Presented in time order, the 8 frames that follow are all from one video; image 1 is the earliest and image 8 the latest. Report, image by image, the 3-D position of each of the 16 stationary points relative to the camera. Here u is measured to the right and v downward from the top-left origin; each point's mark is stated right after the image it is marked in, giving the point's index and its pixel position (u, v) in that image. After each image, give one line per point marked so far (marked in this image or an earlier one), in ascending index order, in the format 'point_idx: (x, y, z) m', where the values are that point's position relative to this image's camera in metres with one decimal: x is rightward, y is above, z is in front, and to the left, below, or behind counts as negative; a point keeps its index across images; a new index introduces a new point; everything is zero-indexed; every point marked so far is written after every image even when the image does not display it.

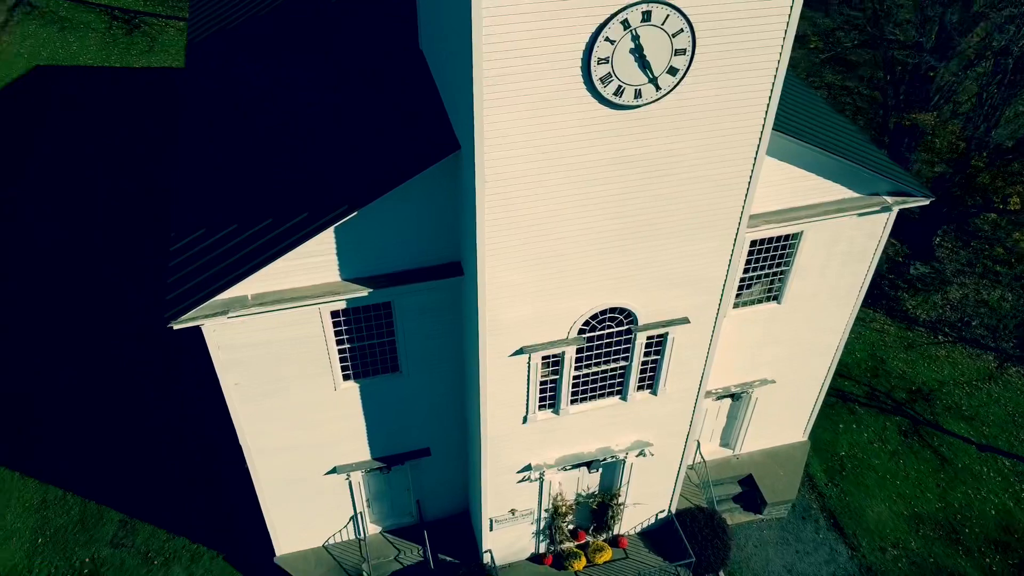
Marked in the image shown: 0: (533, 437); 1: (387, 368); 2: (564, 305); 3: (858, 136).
0: (+0.5, -3.4, +16.6) m
1: (-2.8, -1.8, +16.7) m
2: (+1.0, -0.3, +14.4) m
3: (+8.3, +3.6, +17.9) m
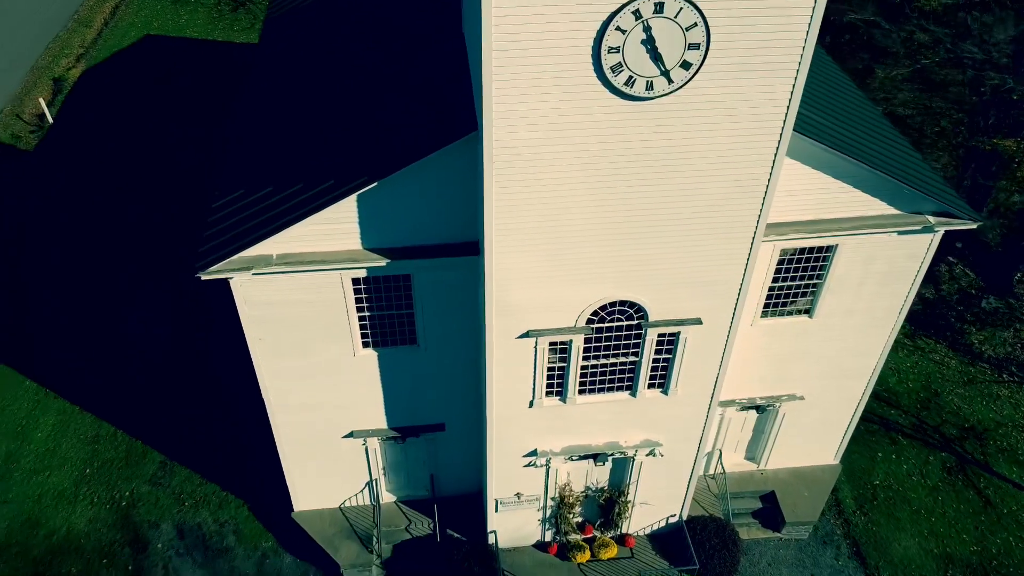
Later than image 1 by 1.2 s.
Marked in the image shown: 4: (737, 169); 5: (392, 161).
0: (+0.6, -3.1, +16.8) m
1: (-2.5, -1.2, +17.2) m
2: (+1.2, -0.1, +14.5) m
3: (+9.2, +3.1, +17.2) m
4: (+3.9, +2.1, +13.1) m
5: (-2.4, +2.4, +14.0) m
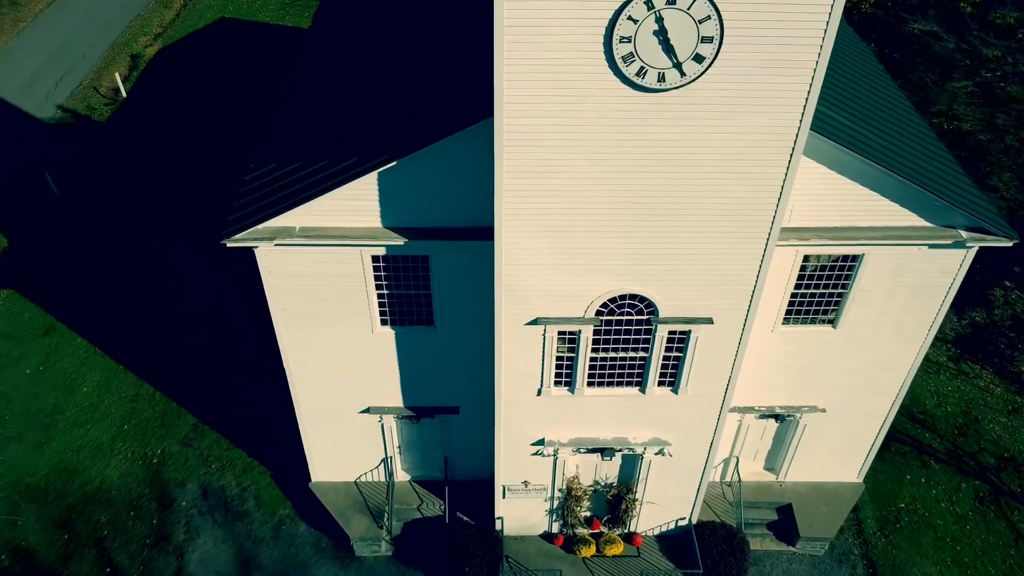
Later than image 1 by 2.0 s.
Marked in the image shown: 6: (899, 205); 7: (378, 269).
0: (+0.8, -2.8, +16.9) m
1: (-2.1, -0.8, +17.5) m
2: (+1.4, +0.1, +14.6) m
3: (+9.7, +2.8, +16.6) m
4: (+4.2, +2.1, +13.0) m
5: (-2.0, +2.8, +14.3) m
6: (+8.0, +1.7, +15.4) m
7: (-3.0, +0.4, +16.5) m
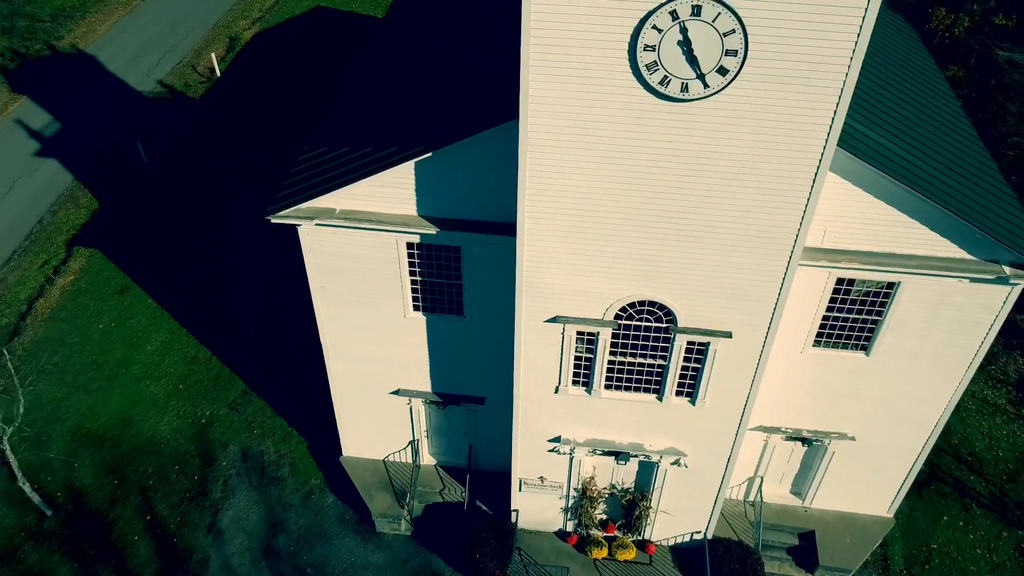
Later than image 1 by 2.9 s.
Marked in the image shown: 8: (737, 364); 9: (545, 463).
0: (+1.2, -2.8, +17.1) m
1: (-1.4, -0.6, +18.1) m
2: (+1.8, 0.0, +14.8) m
3: (+10.5, +2.0, +16.0) m
4: (+4.6, +1.8, +12.9) m
5: (-1.3, +3.1, +14.9) m
6: (+8.6, +1.1, +15.0) m
7: (-2.3, +0.7, +17.1) m
8: (+4.7, -1.6, +15.5) m
9: (+0.8, -4.4, +18.6) m
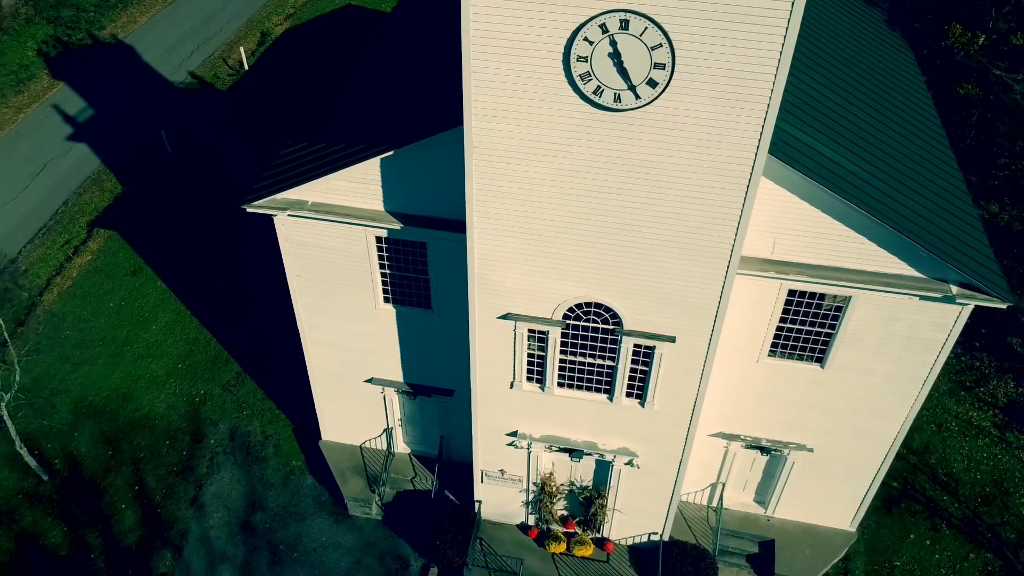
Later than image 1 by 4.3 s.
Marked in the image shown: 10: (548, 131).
0: (+0.2, -2.8, +17.7) m
1: (-2.3, -0.4, +18.7) m
2: (+0.8, 0.0, +15.3) m
3: (+9.7, +1.6, +16.1) m
4: (+3.6, +1.7, +13.3) m
5: (-2.2, +3.2, +15.5) m
6: (+7.7, +0.7, +15.2) m
7: (-3.2, +0.9, +17.8) m
8: (+3.7, -1.7, +15.9) m
9: (-0.2, -4.3, +19.2) m
10: (+0.7, +2.8, +13.1) m
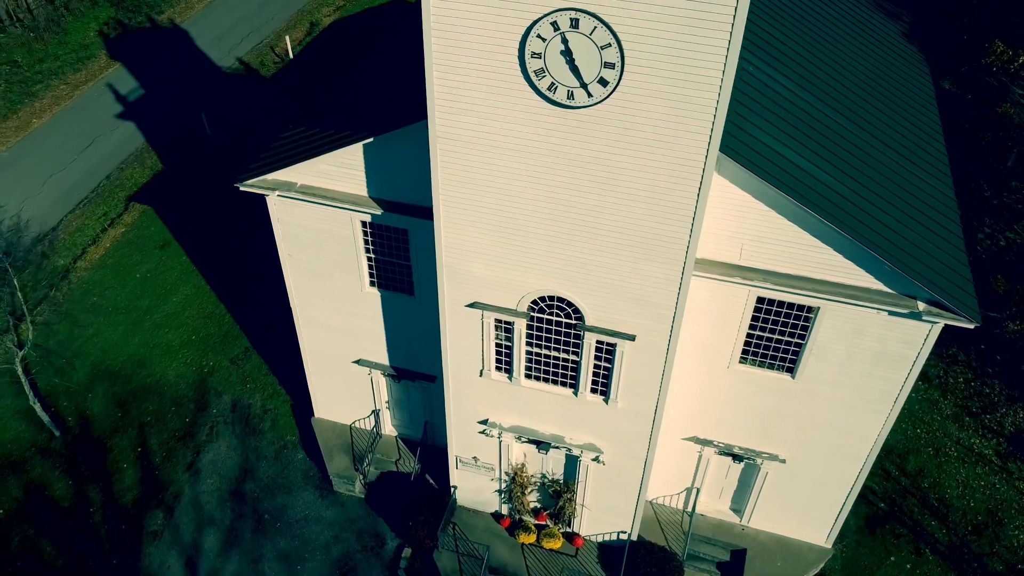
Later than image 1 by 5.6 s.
0: (-0.6, -2.6, +18.1) m
1: (-2.8, 0.0, +19.3) m
2: (+0.1, +0.2, +15.6) m
3: (+9.1, +1.2, +15.8) m
4: (+2.9, +1.7, +13.5) m
5: (-2.7, +3.6, +16.1) m
6: (+7.0, +0.5, +15.1) m
7: (-3.6, +1.4, +18.4) m
8: (+2.9, -1.7, +16.1) m
9: (-0.9, -4.1, +19.6) m
10: (0.0, +3.0, +13.4) m
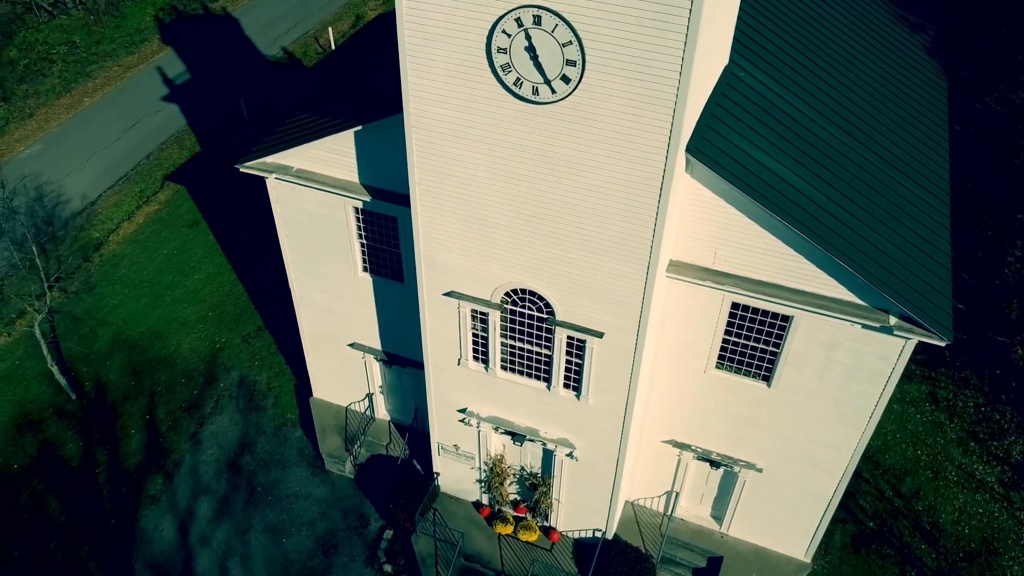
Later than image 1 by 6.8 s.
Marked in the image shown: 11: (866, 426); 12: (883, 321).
0: (-1.1, -2.4, +18.4) m
1: (-3.1, +0.3, +19.8) m
2: (-0.4, +0.4, +15.9) m
3: (+8.5, +0.8, +15.6) m
4: (+2.3, +1.7, +13.6) m
5: (-3.0, +3.9, +16.5) m
6: (+6.4, +0.3, +14.9) m
7: (-3.9, +1.7, +18.9) m
8: (+2.2, -1.7, +16.2) m
9: (-1.5, -3.9, +19.9) m
10: (-0.6, +3.2, +13.7) m
11: (+8.0, -3.1, +16.7) m
12: (+7.4, -0.7, +14.7) m
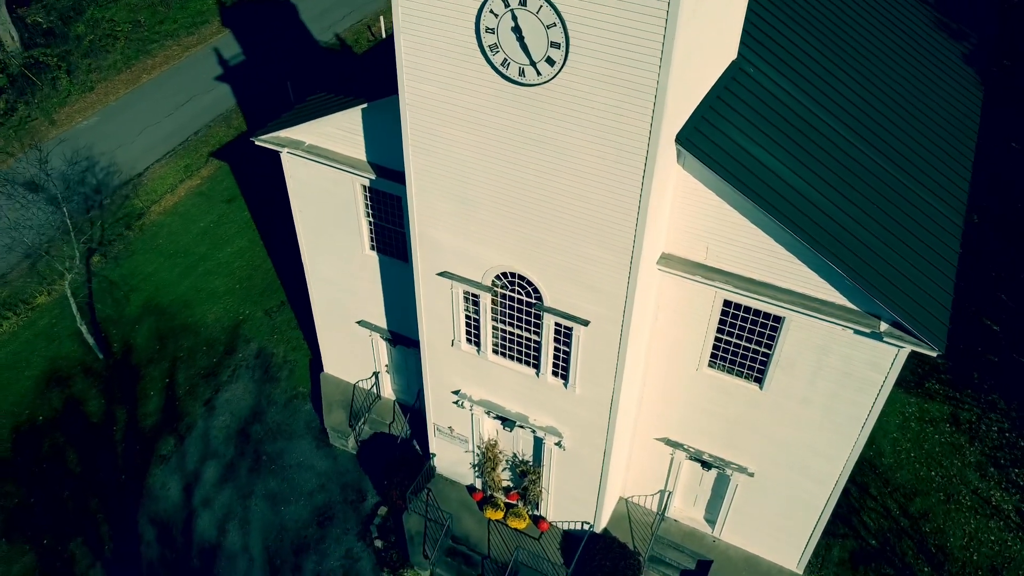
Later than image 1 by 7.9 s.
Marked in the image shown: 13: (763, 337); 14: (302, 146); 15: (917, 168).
0: (-1.3, -1.9, +18.6) m
1: (-3.0, +0.9, +20.1) m
2: (-0.6, +0.8, +16.1) m
3: (+8.3, +0.7, +15.1) m
4: (+2.0, +1.9, +13.5) m
5: (-2.9, +4.5, +16.8) m
6: (+6.1, +0.2, +14.6) m
7: (-3.8, +2.3, +19.3) m
8: (+1.9, -1.5, +16.2) m
9: (-1.6, -3.4, +20.1) m
10: (-0.7, +3.5, +13.9) m
11: (+7.6, -3.2, +16.2) m
12: (+7.1, -0.8, +14.3) m
13: (+5.5, -1.0, +16.1) m
14: (-5.3, +3.6, +18.8) m
15: (+9.2, +2.7, +16.9) m
